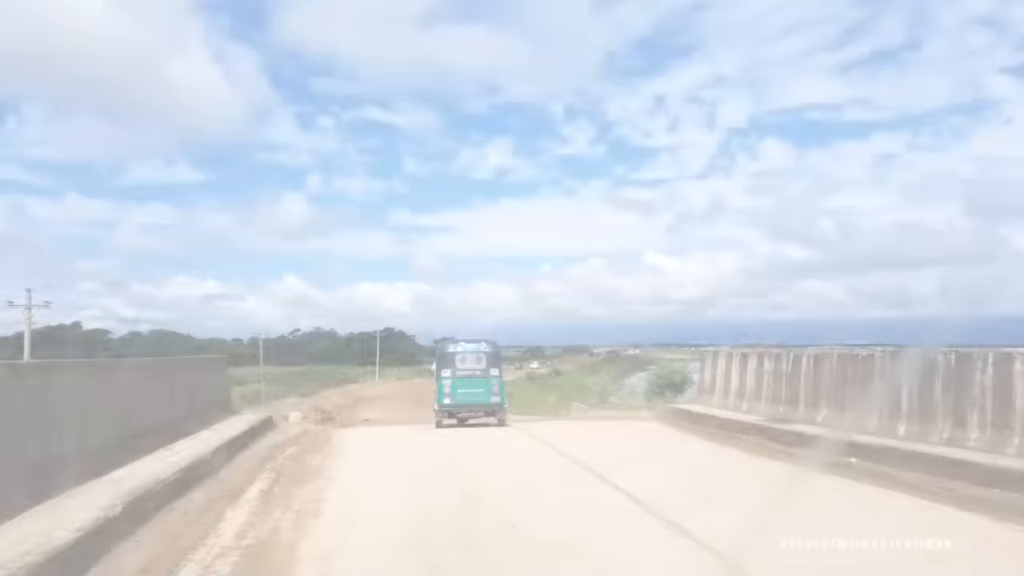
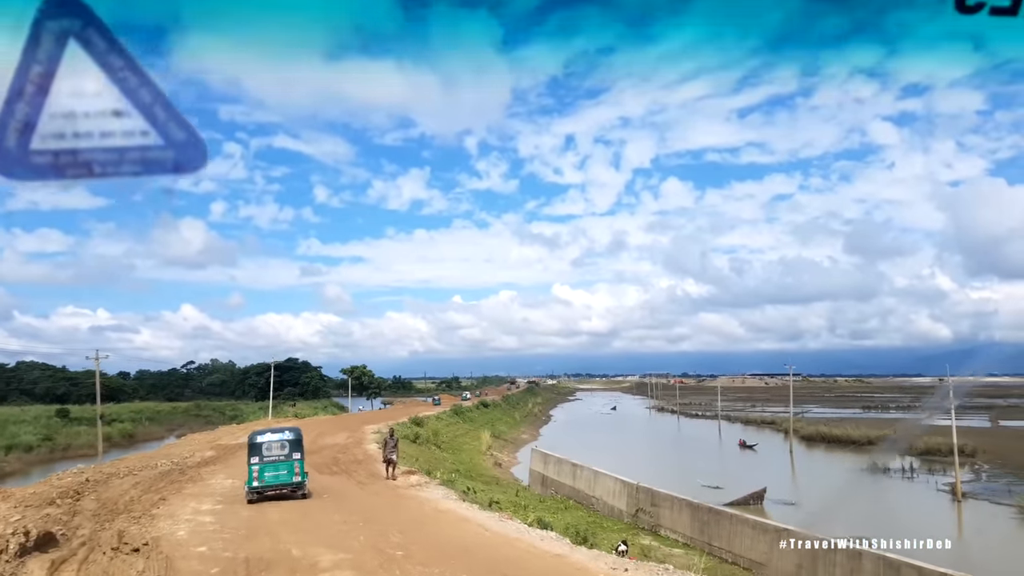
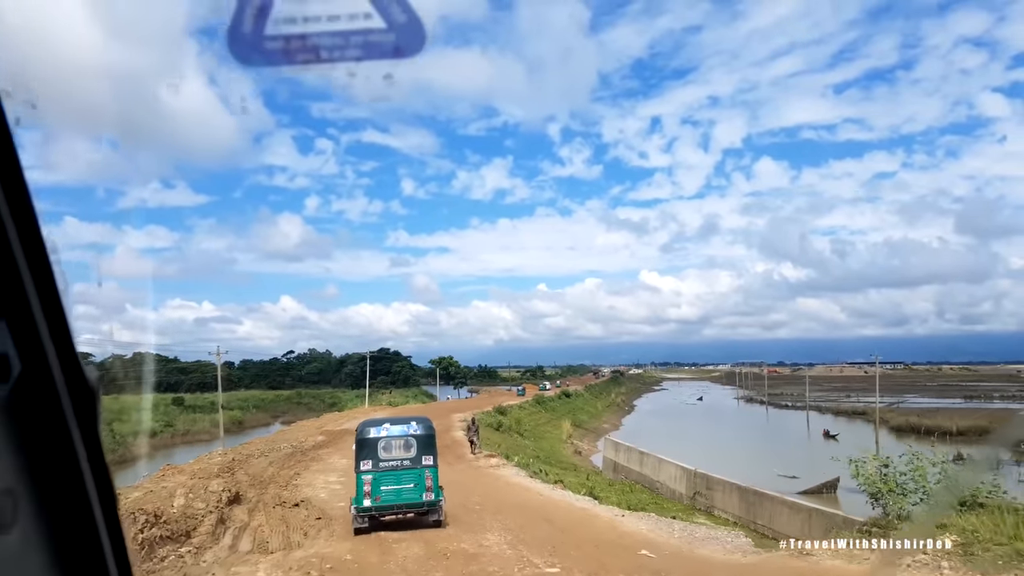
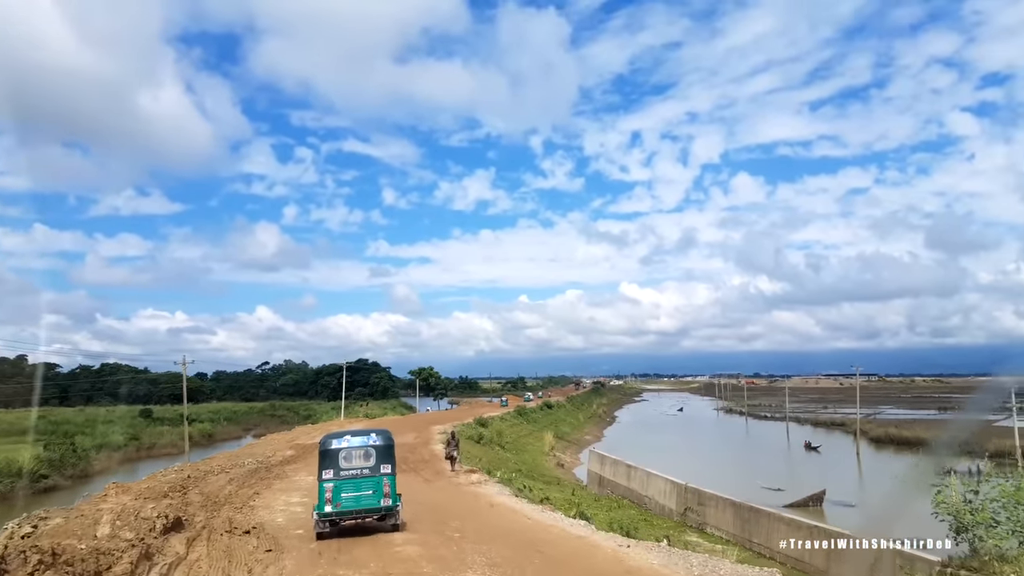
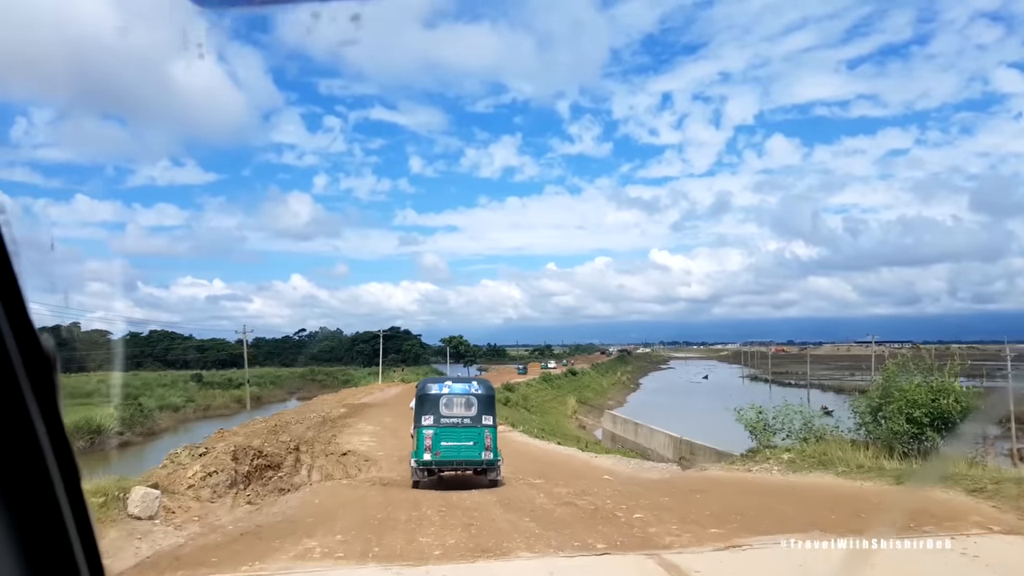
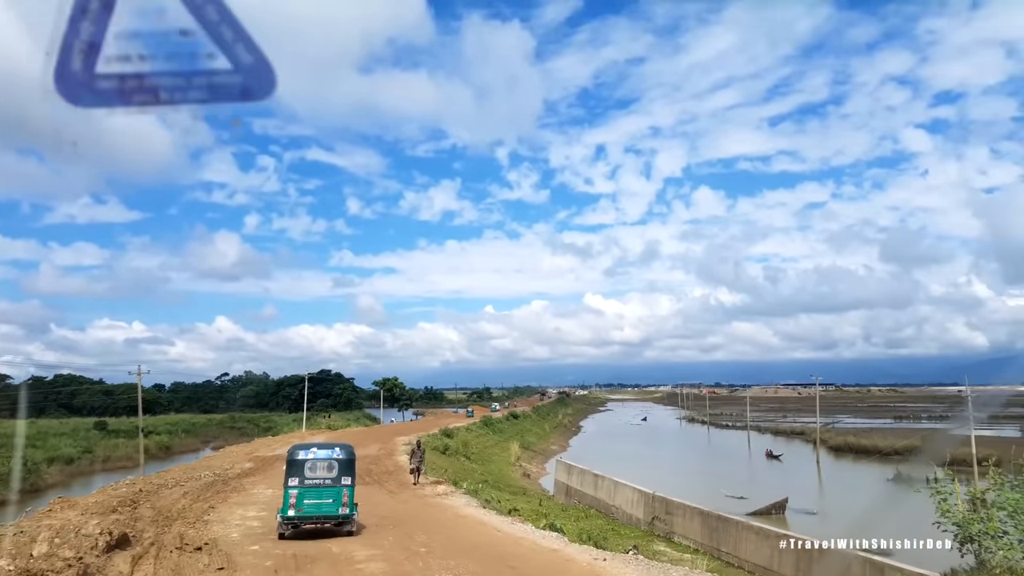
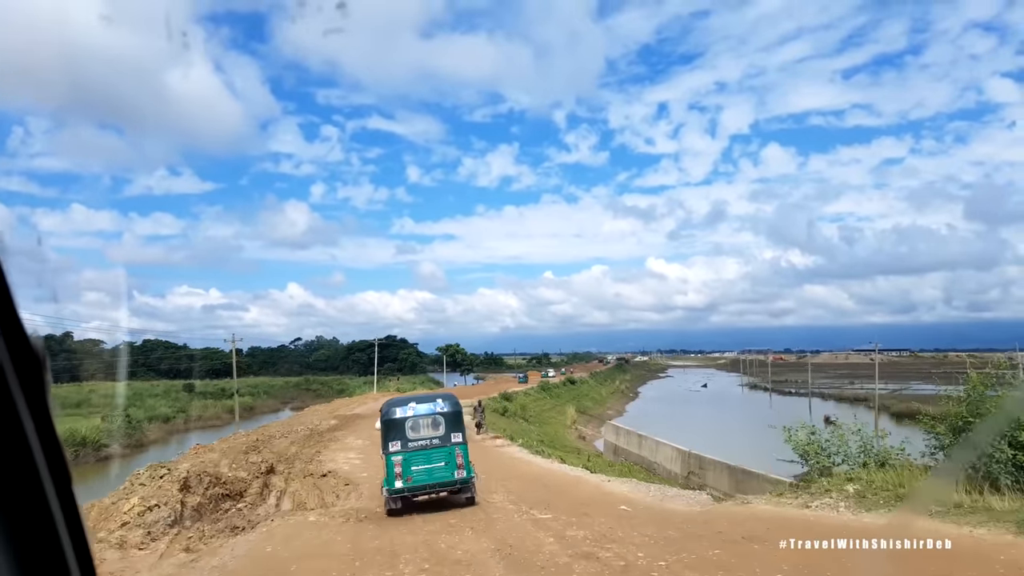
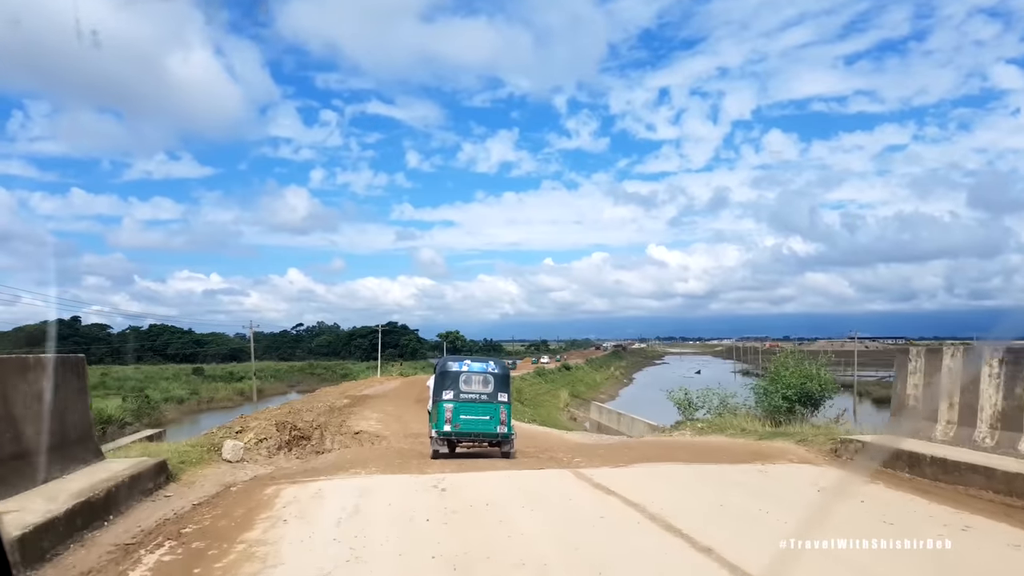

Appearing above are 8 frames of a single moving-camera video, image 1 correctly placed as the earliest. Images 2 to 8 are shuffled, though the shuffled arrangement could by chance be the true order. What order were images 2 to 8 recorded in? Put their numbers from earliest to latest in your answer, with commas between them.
8, 5, 7, 3, 4, 6, 2
